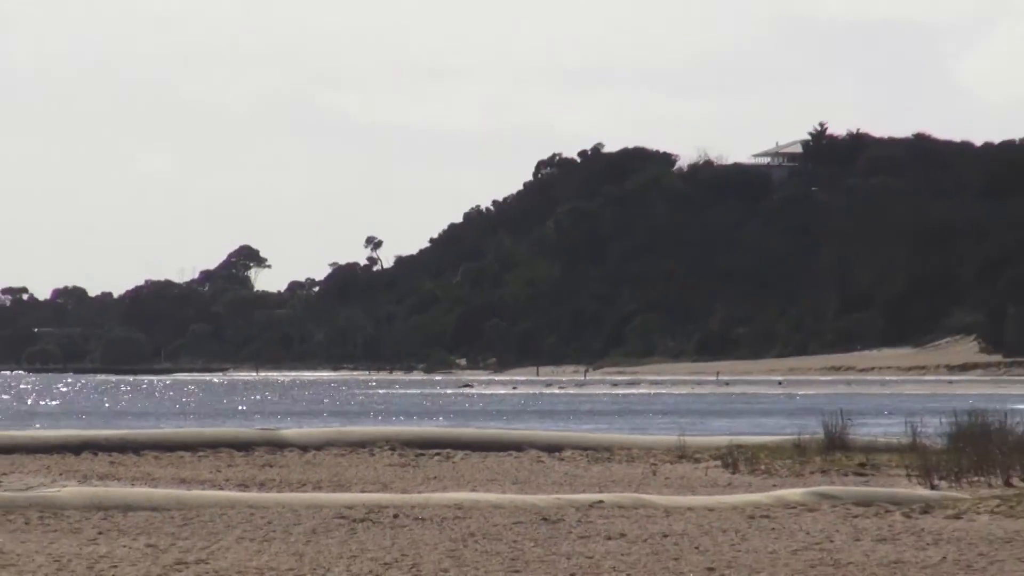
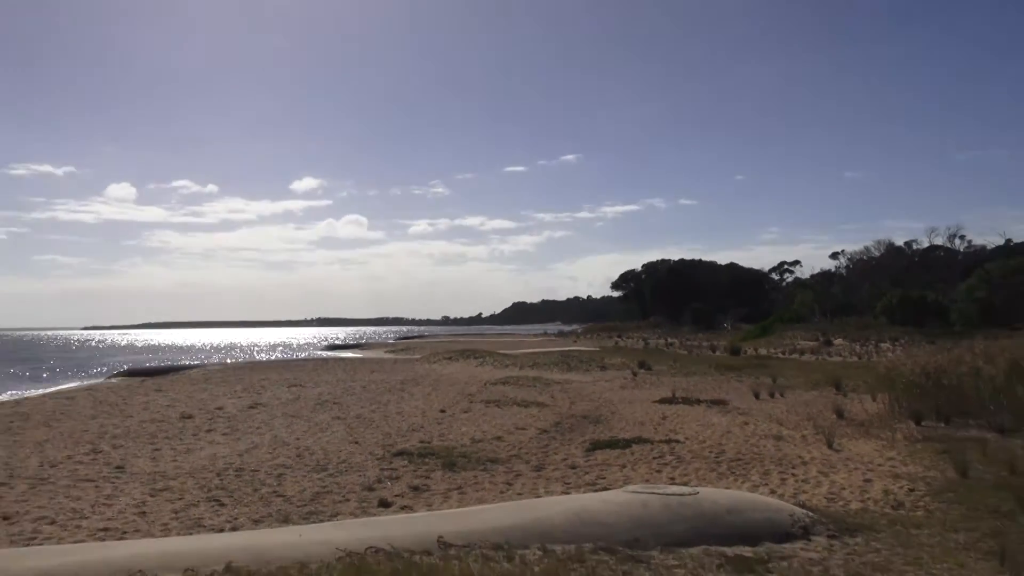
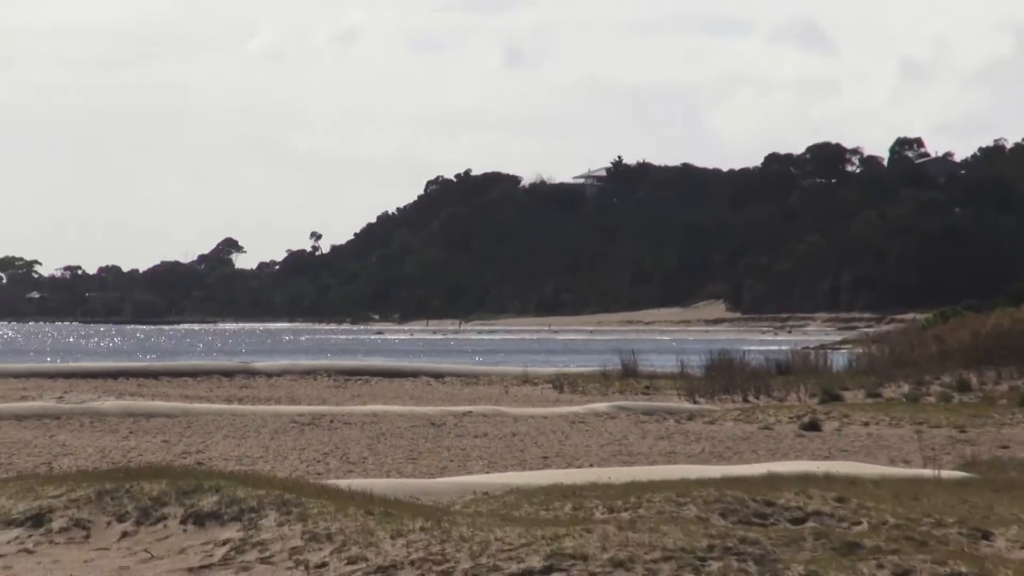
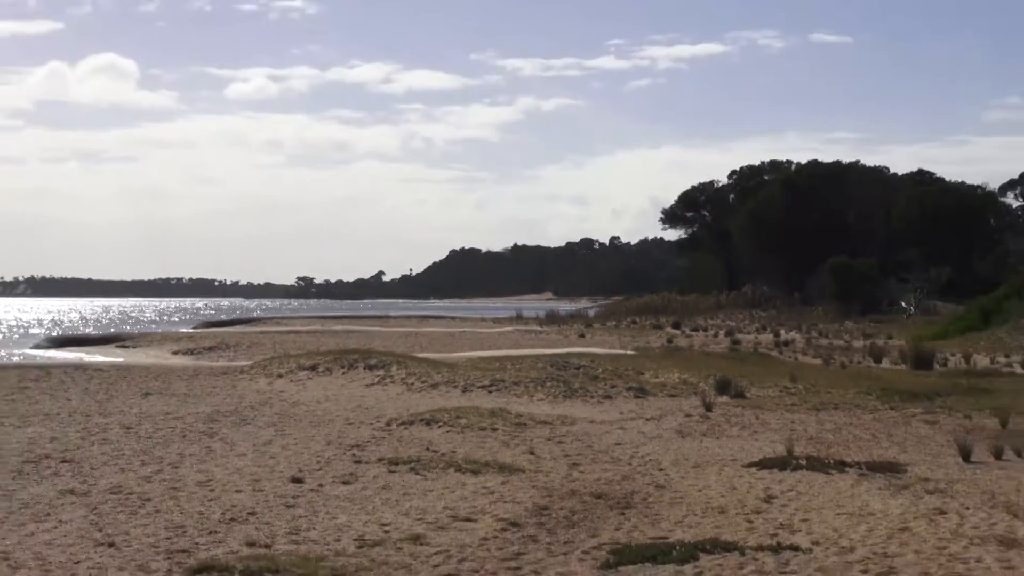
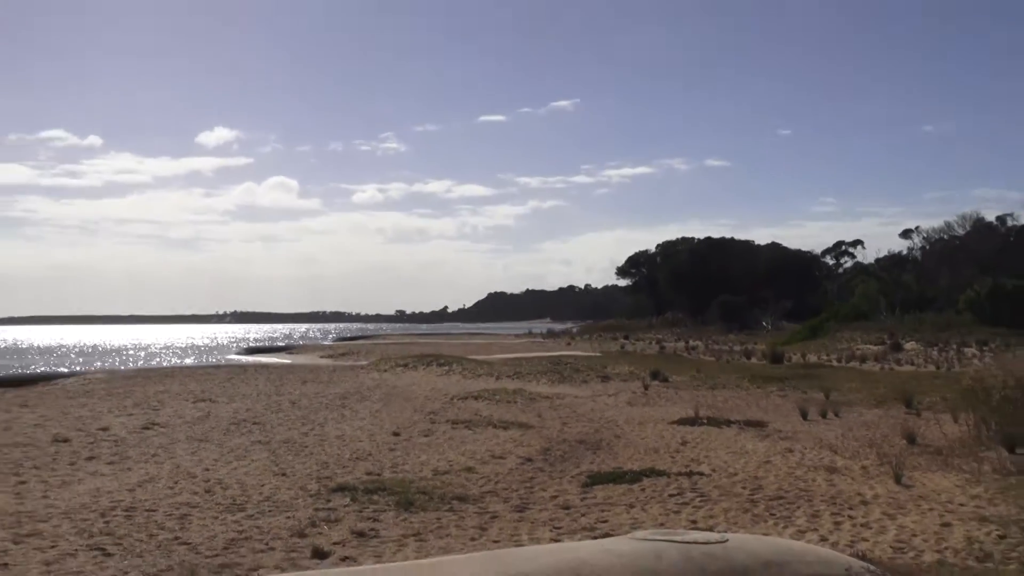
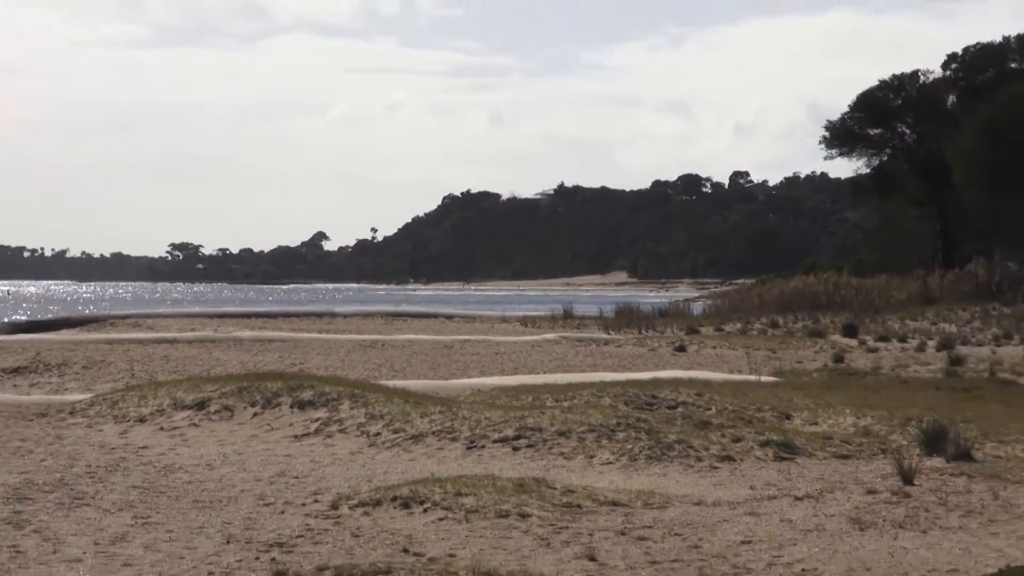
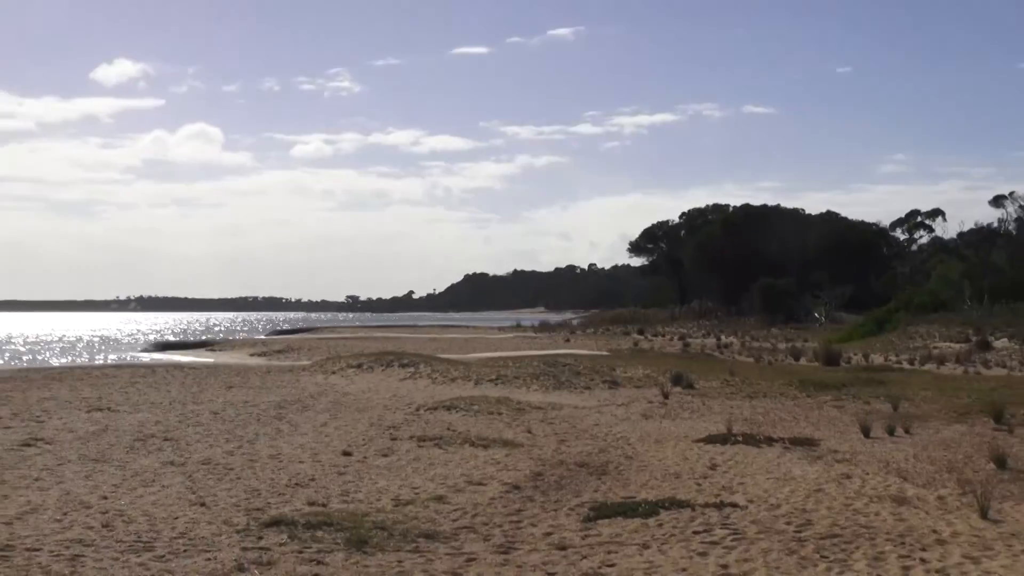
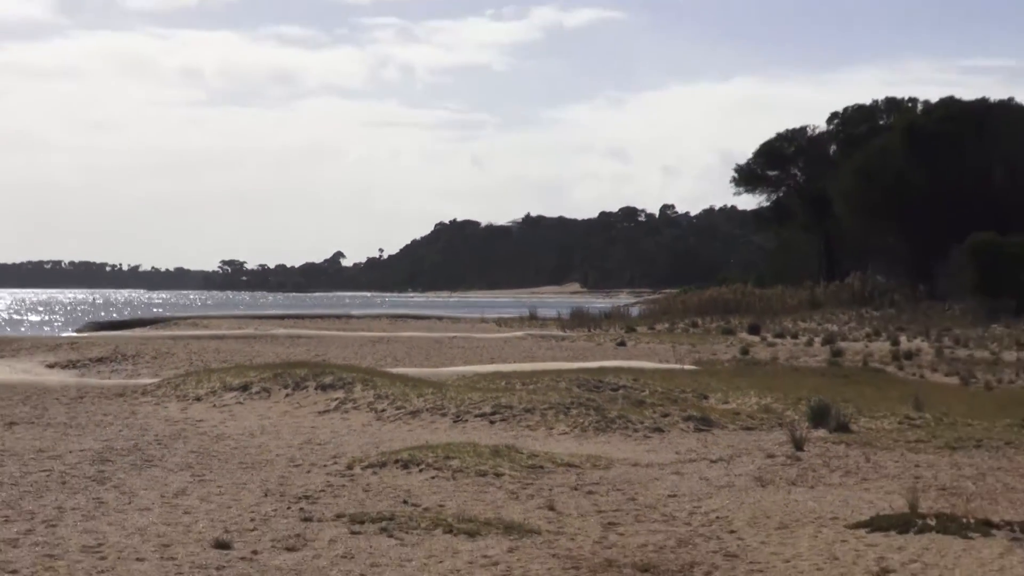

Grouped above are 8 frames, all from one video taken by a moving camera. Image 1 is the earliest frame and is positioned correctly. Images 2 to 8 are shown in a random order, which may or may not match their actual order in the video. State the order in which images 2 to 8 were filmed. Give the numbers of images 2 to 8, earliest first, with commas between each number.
3, 6, 8, 4, 7, 5, 2
